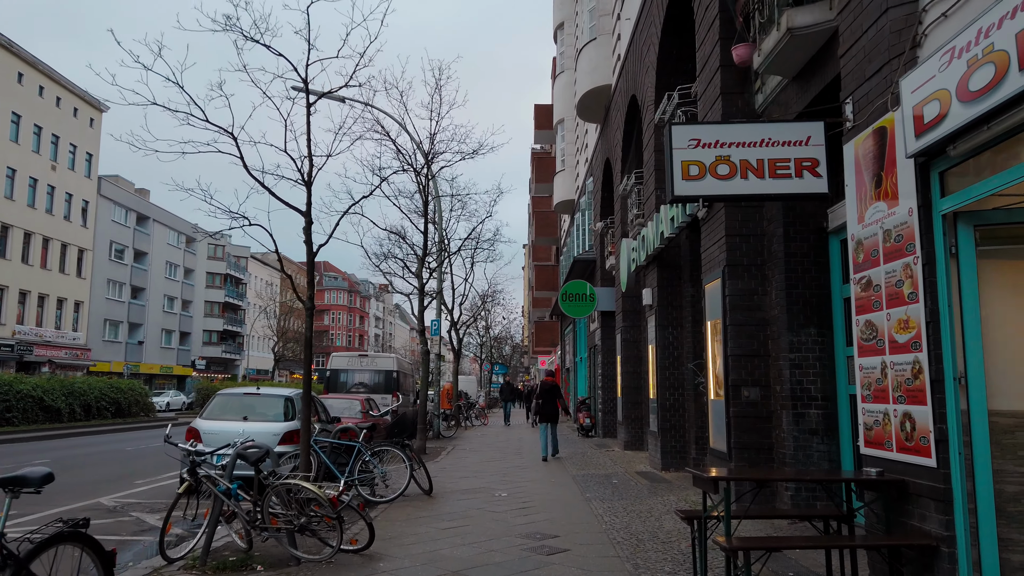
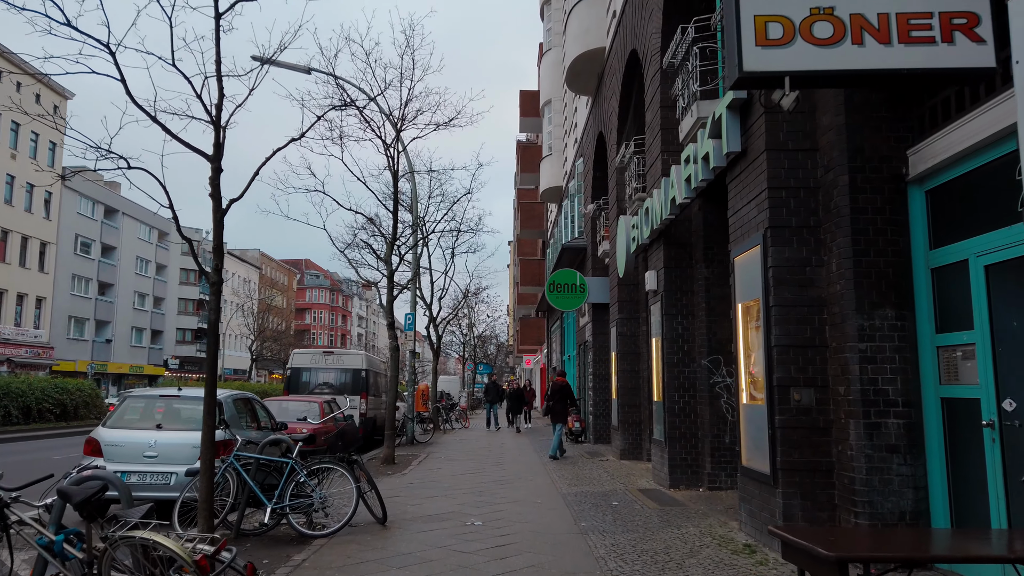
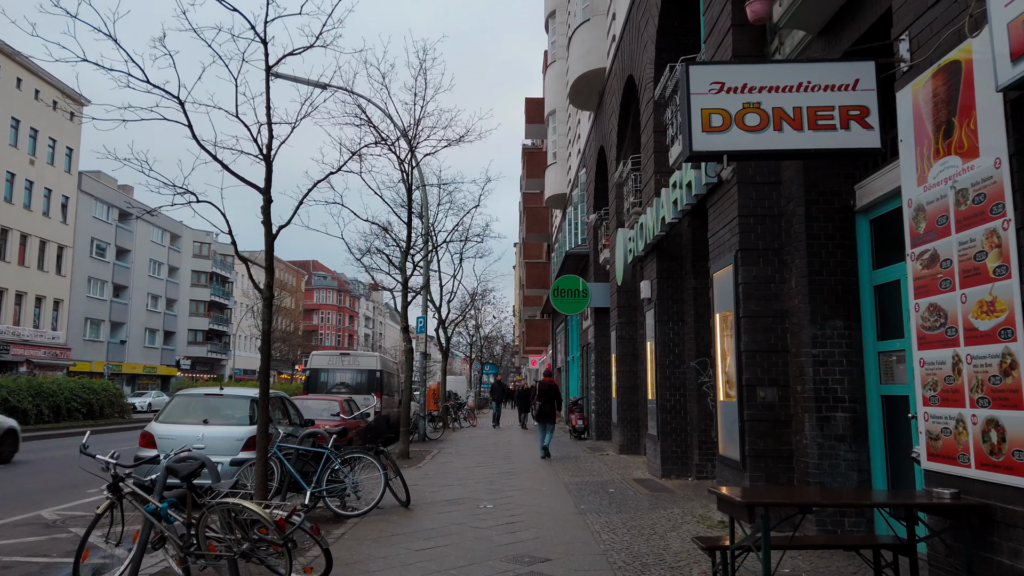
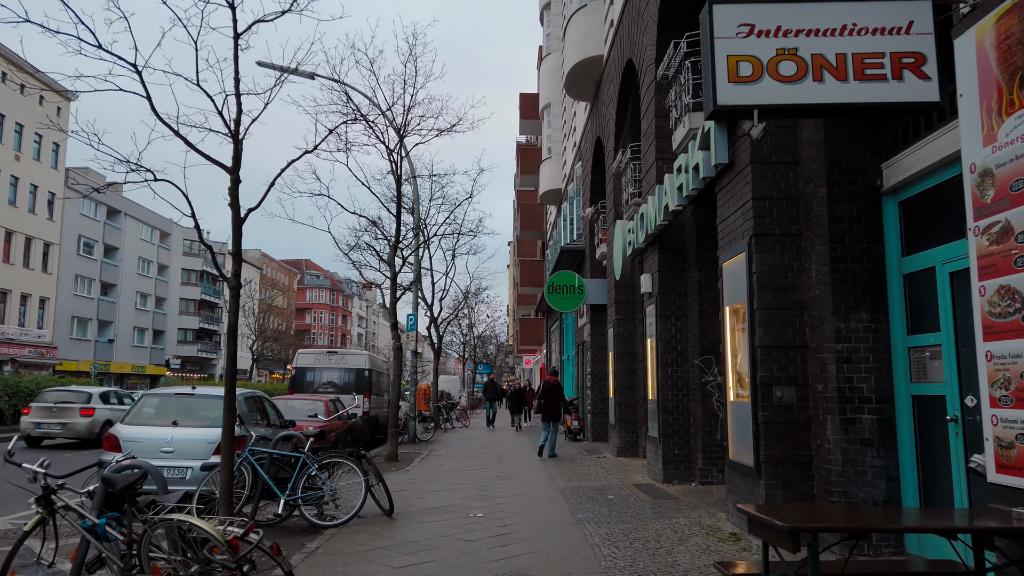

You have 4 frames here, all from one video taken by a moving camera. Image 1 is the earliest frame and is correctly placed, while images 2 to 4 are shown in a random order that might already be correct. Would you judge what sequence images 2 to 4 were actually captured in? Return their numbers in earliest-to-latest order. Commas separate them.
3, 4, 2
